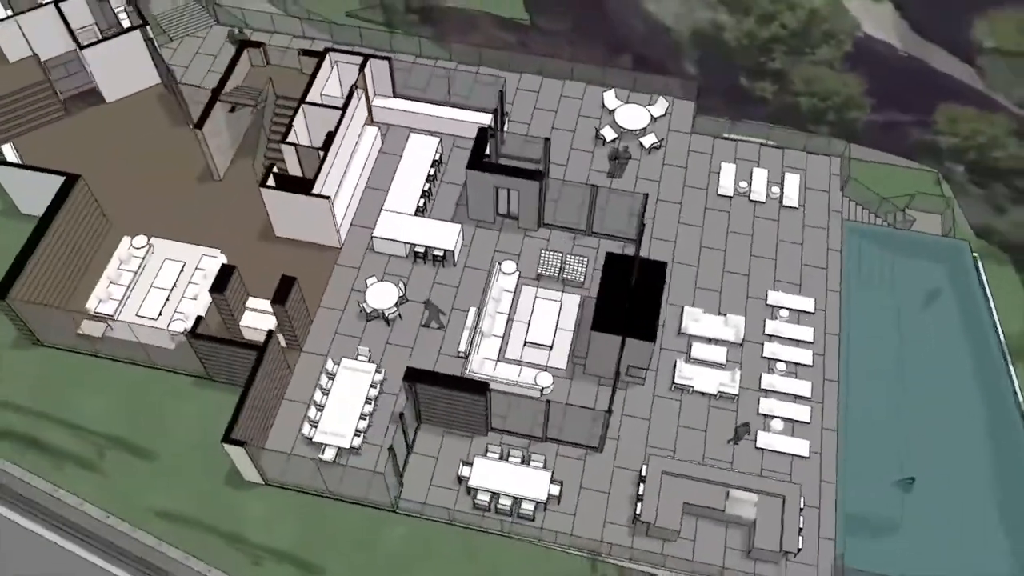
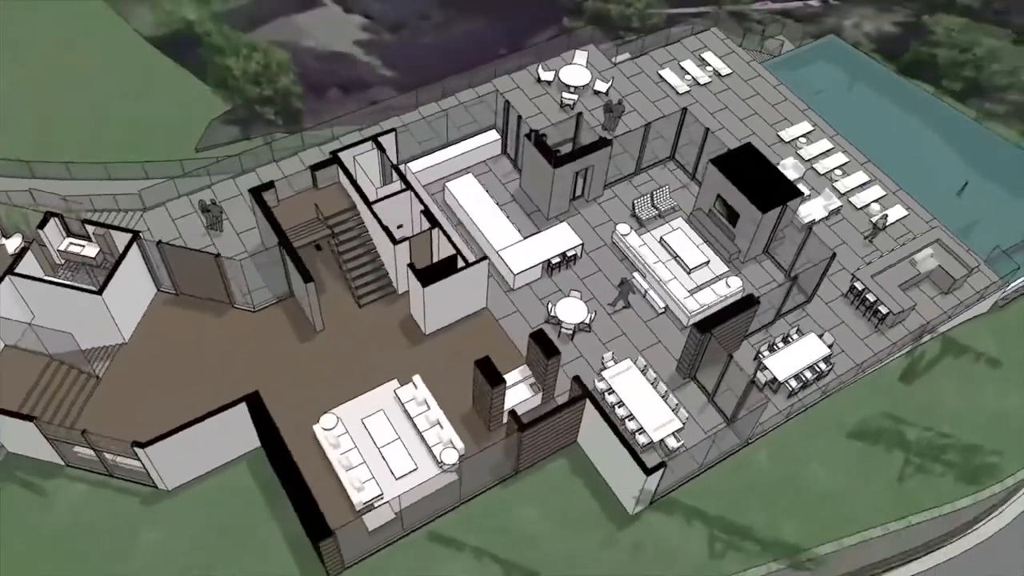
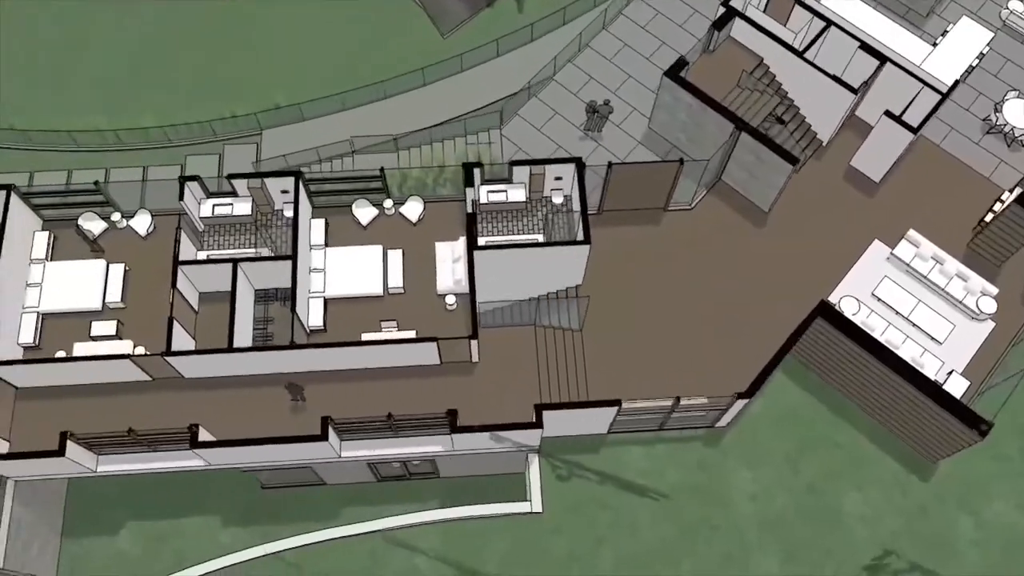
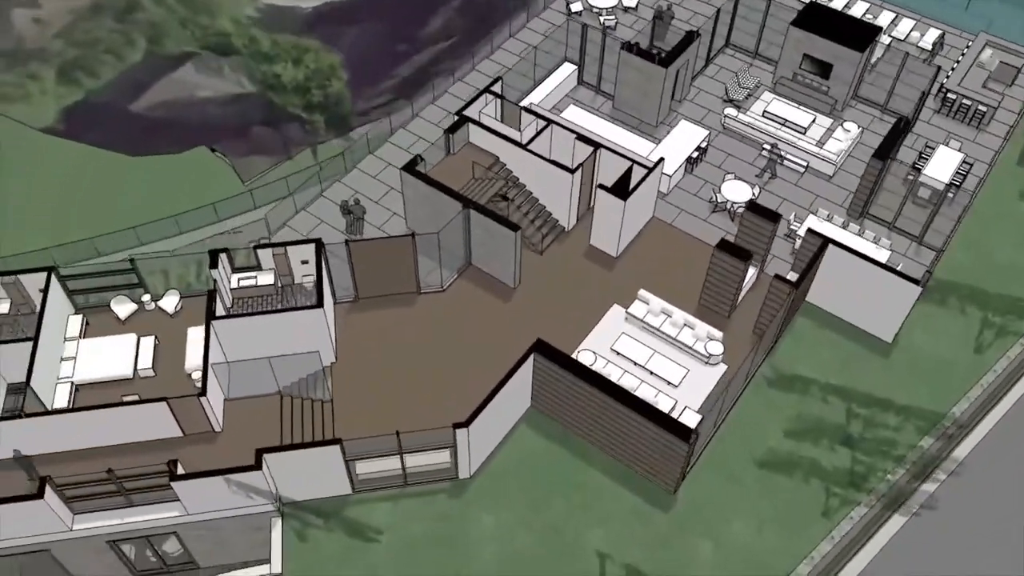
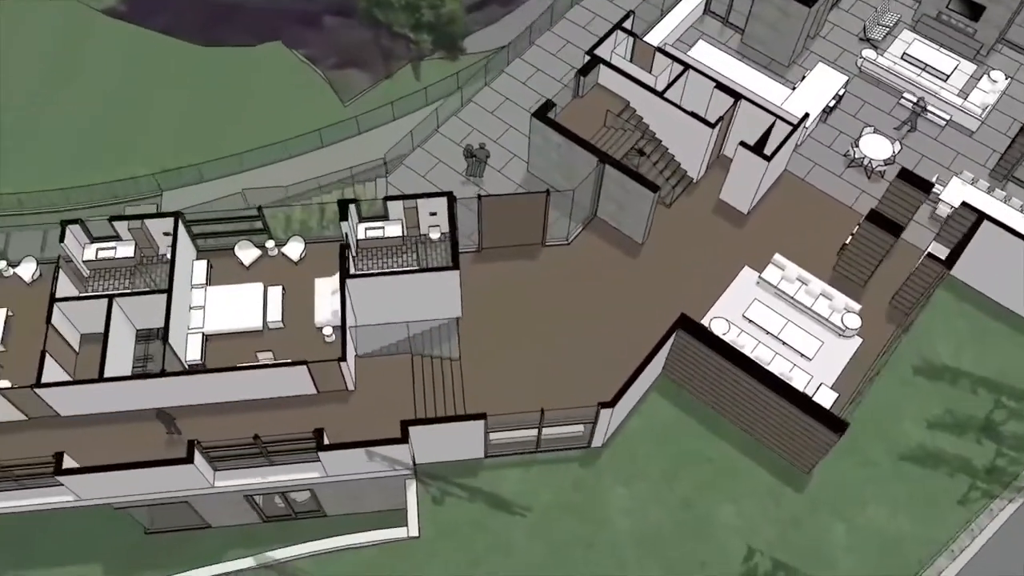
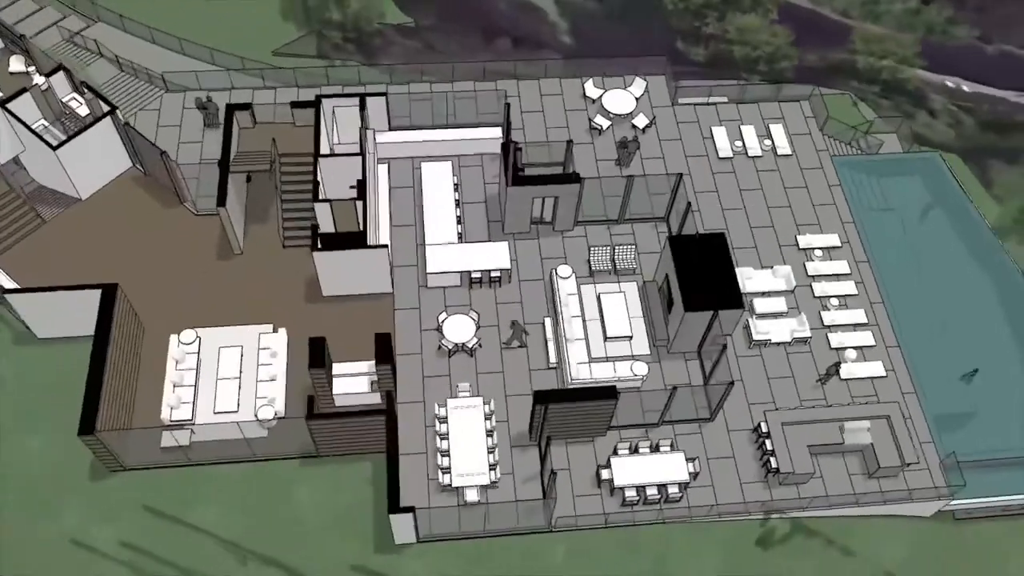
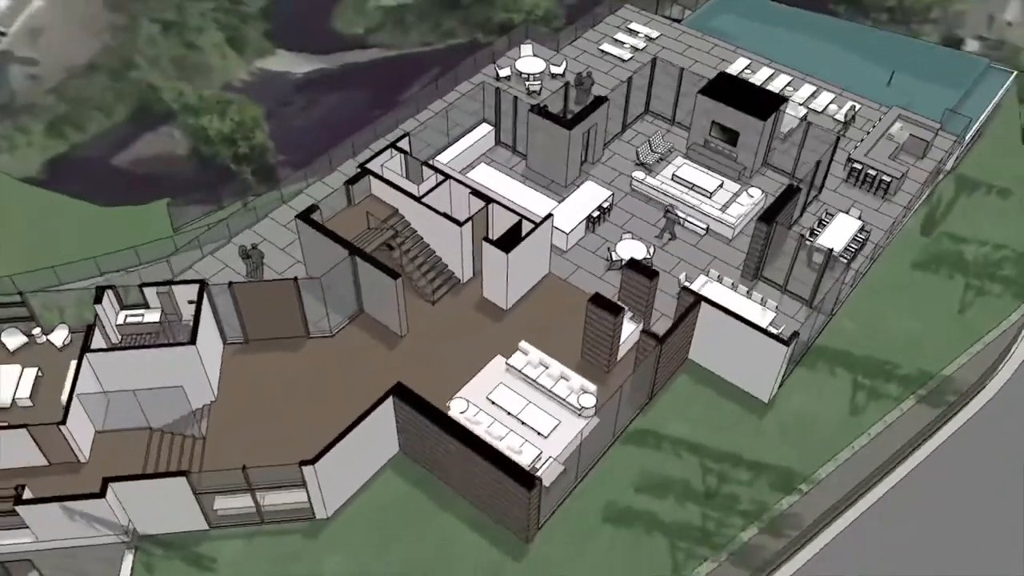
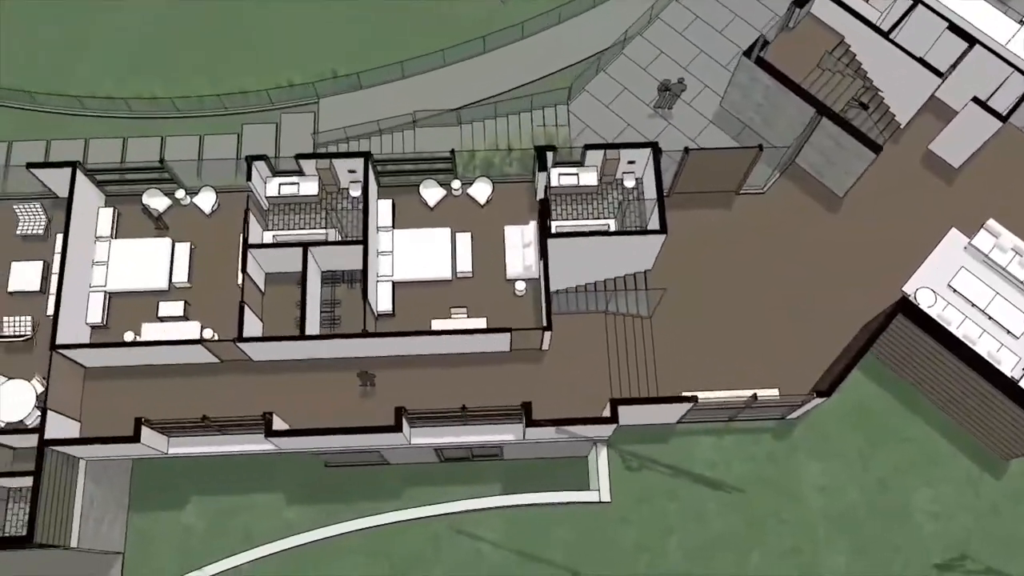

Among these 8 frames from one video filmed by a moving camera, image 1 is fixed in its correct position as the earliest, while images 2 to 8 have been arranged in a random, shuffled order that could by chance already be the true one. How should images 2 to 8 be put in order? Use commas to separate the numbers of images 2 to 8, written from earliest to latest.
6, 2, 7, 4, 5, 3, 8
